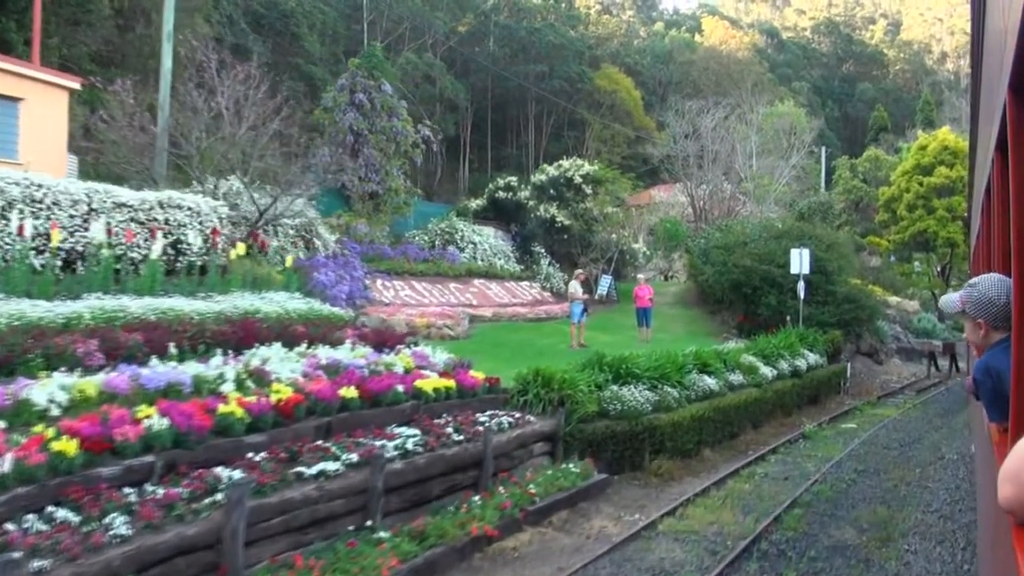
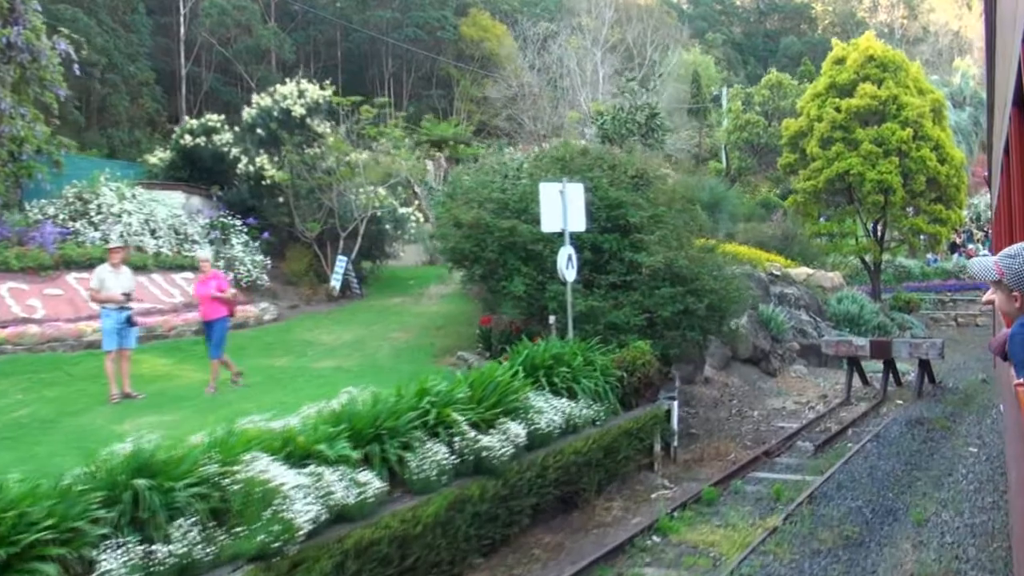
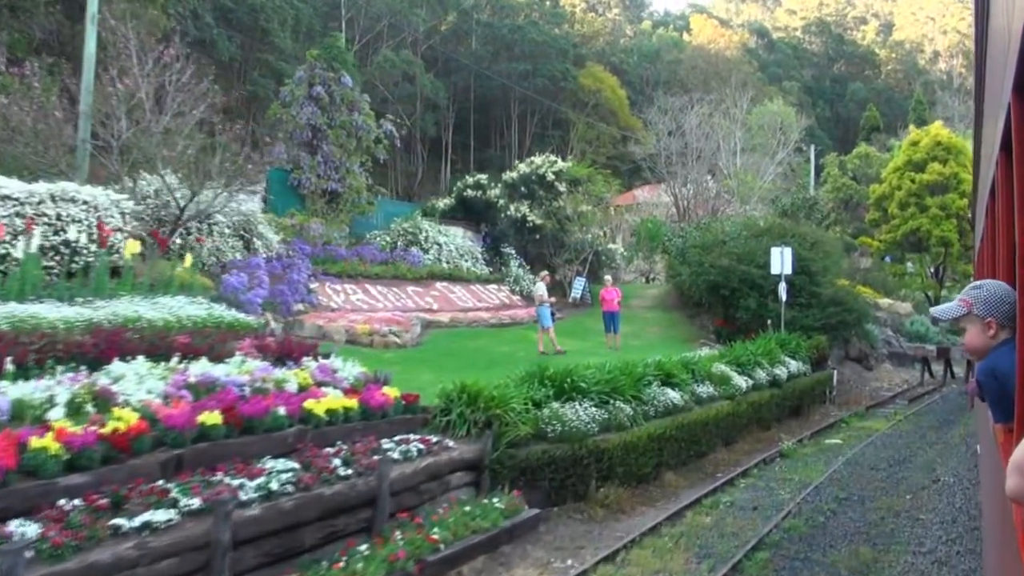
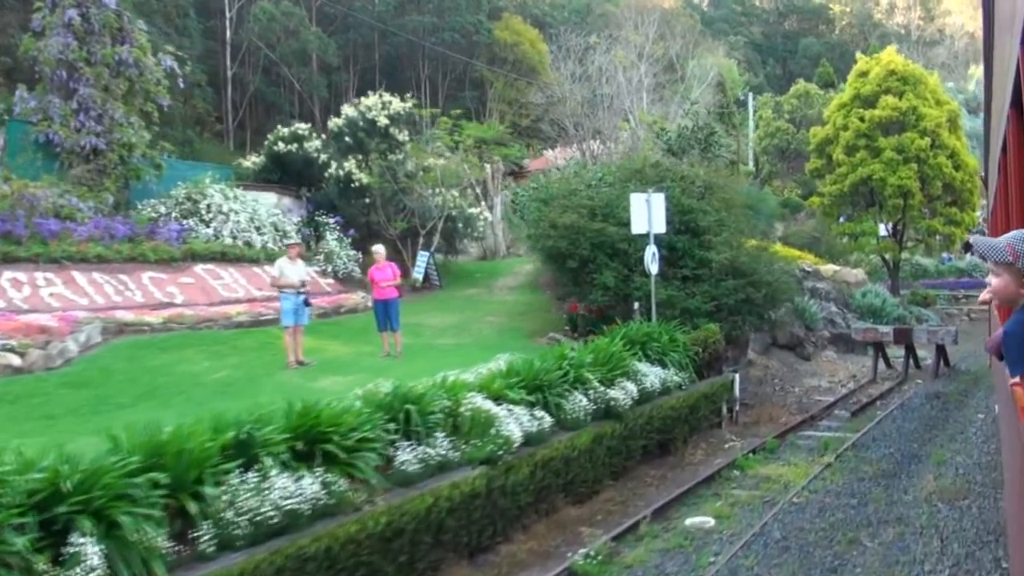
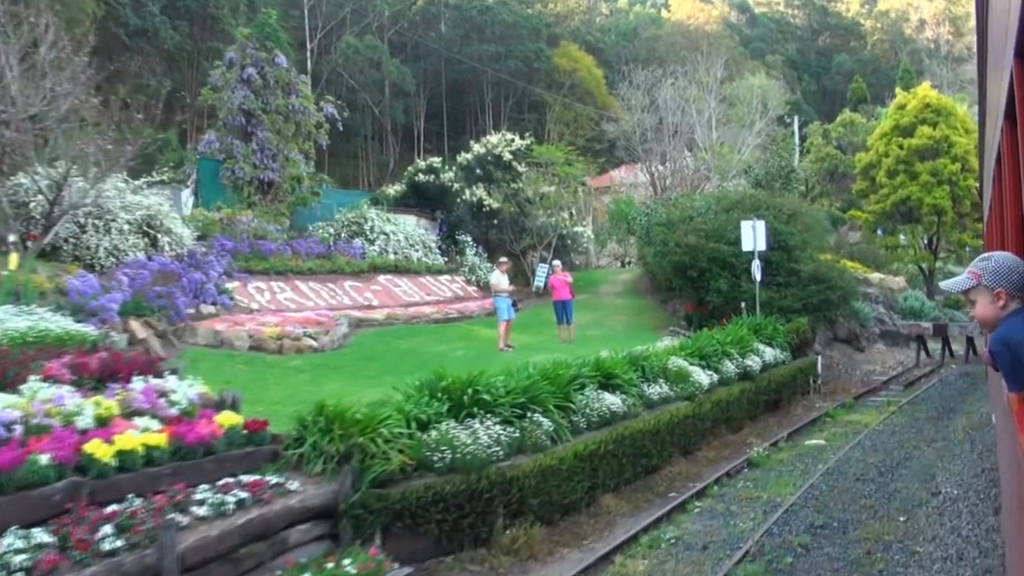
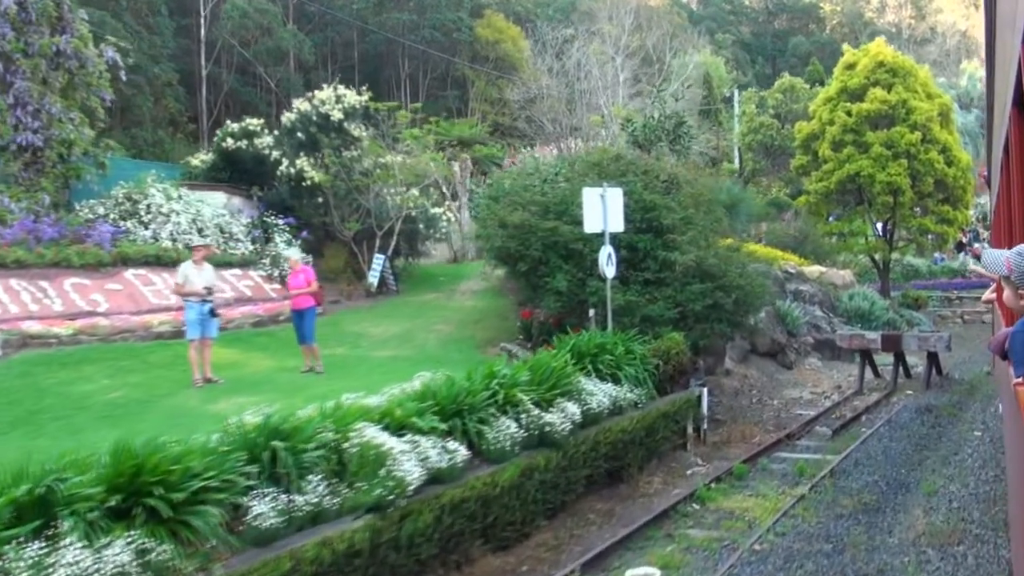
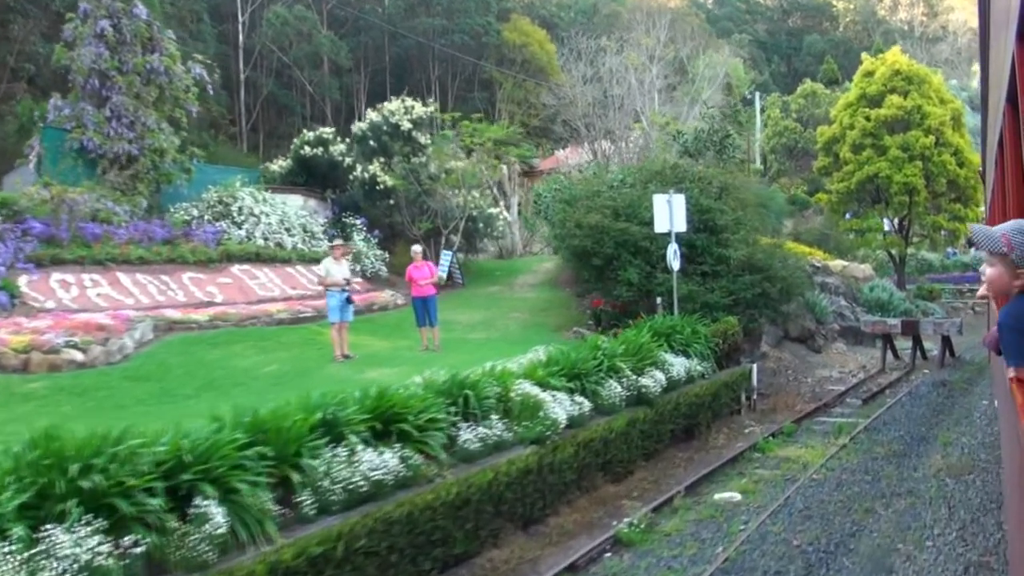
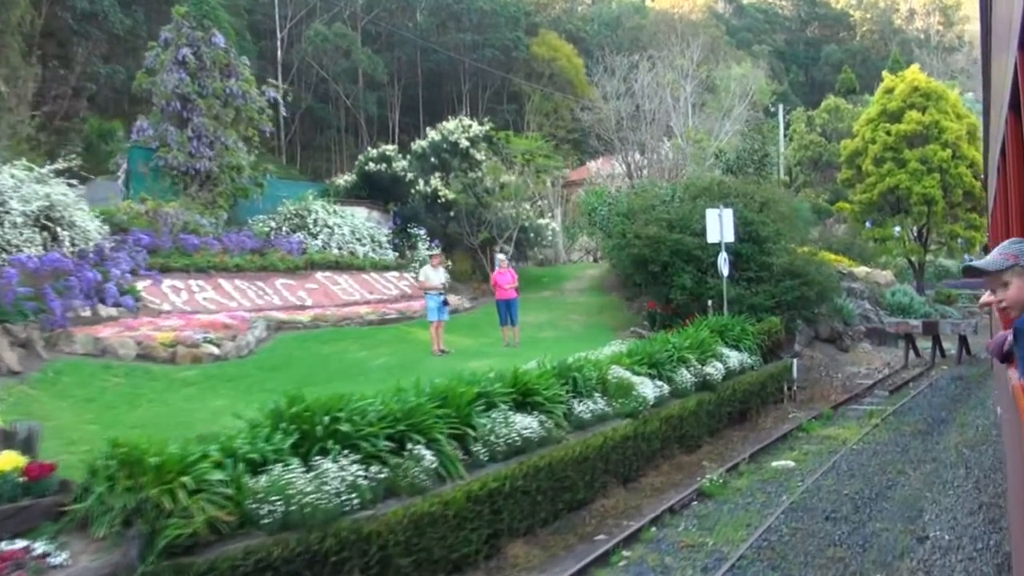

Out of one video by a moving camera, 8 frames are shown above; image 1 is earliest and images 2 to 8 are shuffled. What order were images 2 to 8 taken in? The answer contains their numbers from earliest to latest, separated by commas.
3, 5, 8, 7, 4, 6, 2
